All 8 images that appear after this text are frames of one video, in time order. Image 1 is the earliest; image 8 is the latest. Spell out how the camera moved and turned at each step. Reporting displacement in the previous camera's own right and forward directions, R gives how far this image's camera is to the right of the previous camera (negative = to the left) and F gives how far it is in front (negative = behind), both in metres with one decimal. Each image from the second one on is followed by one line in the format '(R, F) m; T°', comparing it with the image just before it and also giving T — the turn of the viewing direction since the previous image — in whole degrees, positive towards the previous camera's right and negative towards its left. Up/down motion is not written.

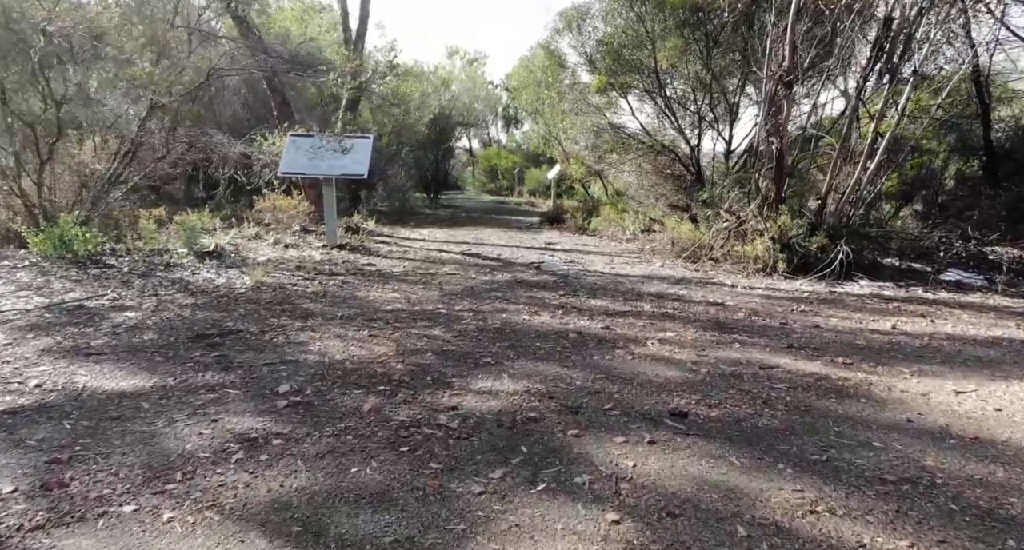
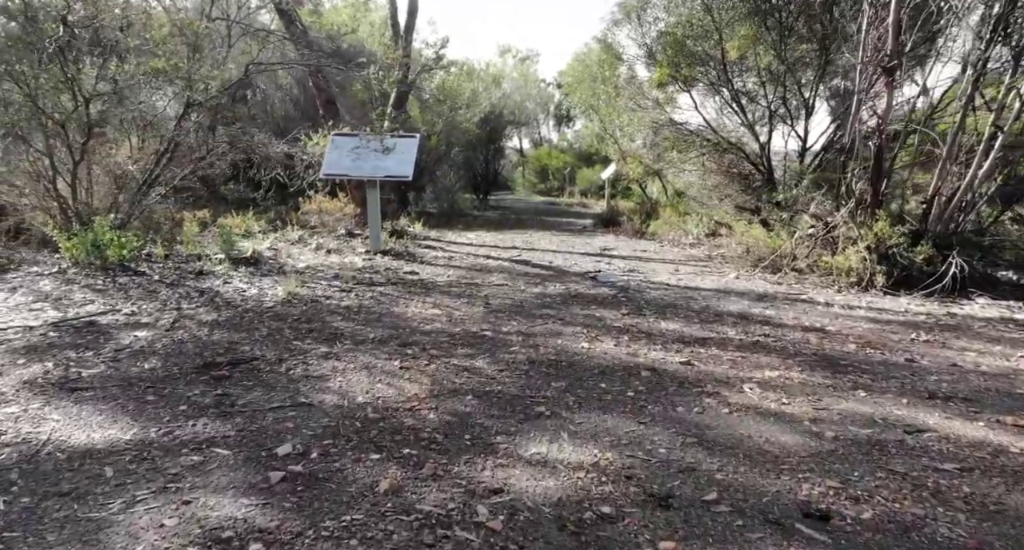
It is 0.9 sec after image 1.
(0.0, +0.7) m; -4°
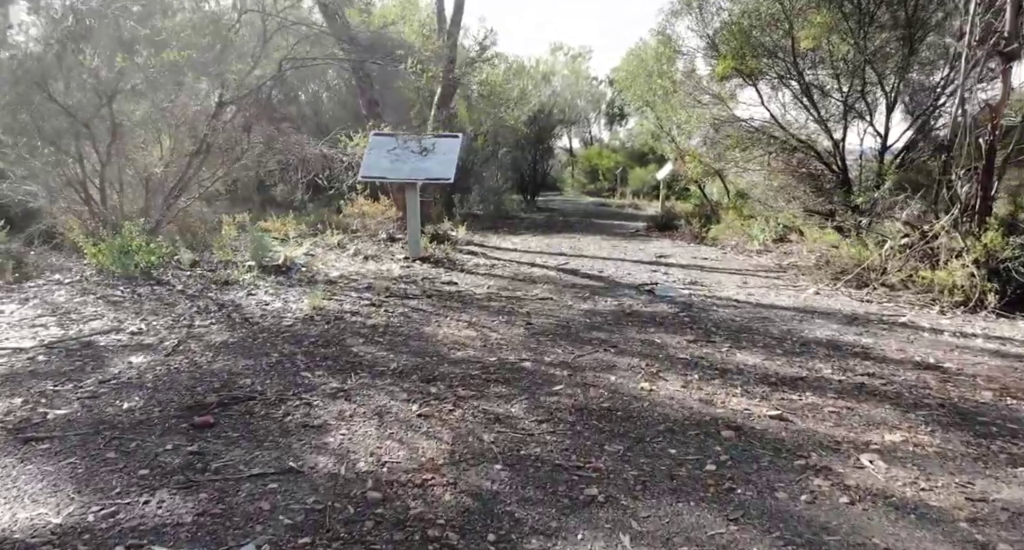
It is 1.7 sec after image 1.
(0.0, +0.7) m; -4°
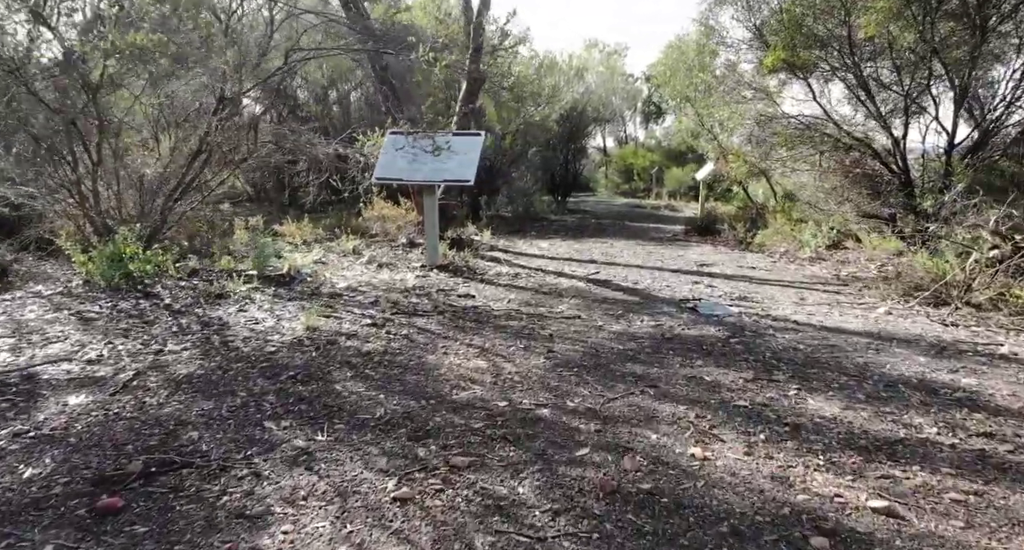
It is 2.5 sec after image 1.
(+0.1, +0.8) m; -2°
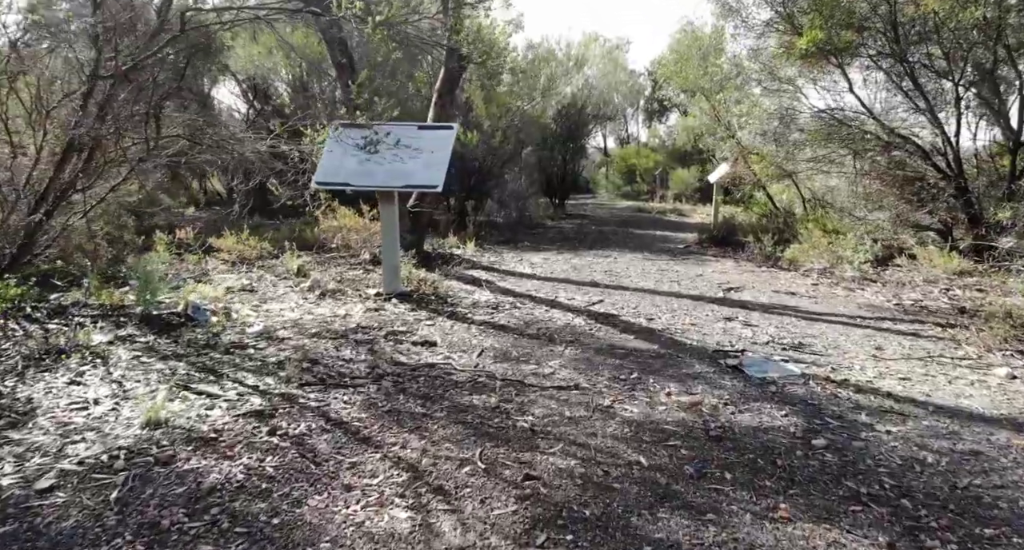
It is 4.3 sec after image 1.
(+0.2, +1.8) m; 0°
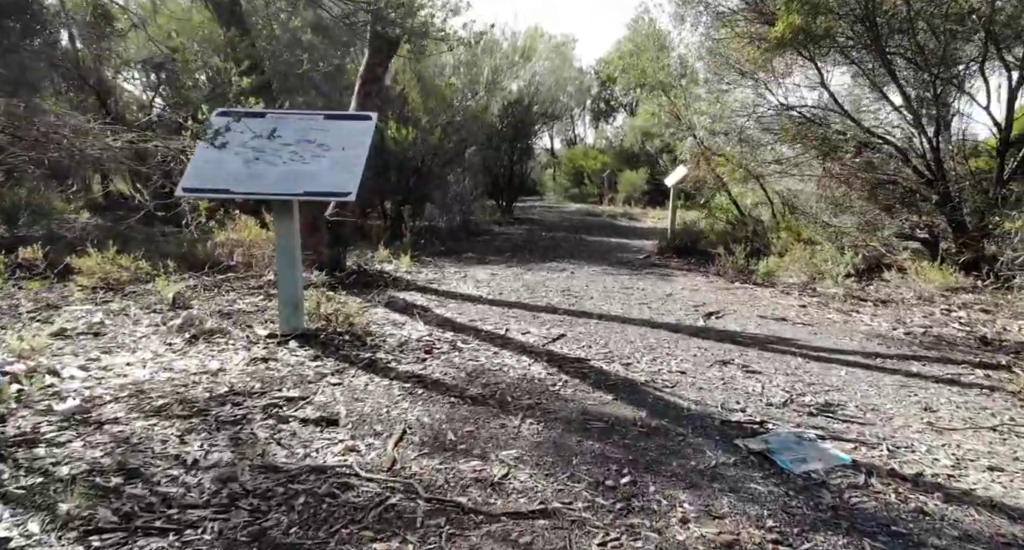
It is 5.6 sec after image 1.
(+0.1, +1.4) m; +4°
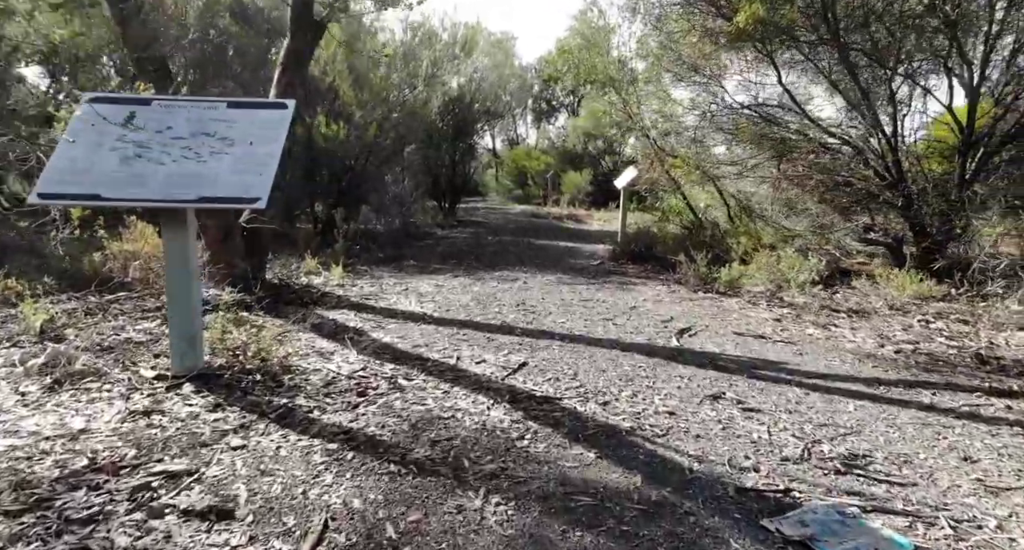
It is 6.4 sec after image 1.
(-0.1, +0.8) m; +4°
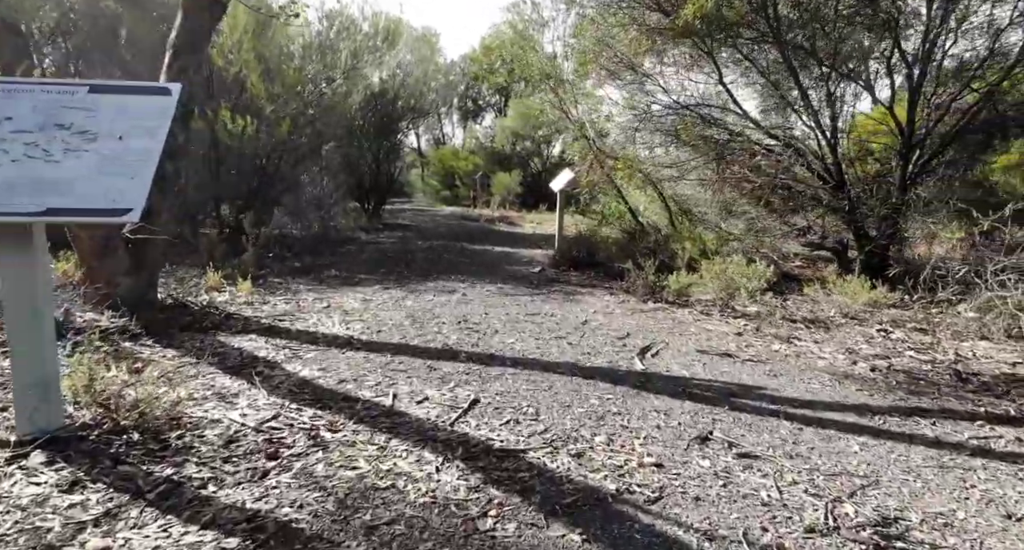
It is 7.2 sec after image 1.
(-0.1, +0.7) m; +6°
